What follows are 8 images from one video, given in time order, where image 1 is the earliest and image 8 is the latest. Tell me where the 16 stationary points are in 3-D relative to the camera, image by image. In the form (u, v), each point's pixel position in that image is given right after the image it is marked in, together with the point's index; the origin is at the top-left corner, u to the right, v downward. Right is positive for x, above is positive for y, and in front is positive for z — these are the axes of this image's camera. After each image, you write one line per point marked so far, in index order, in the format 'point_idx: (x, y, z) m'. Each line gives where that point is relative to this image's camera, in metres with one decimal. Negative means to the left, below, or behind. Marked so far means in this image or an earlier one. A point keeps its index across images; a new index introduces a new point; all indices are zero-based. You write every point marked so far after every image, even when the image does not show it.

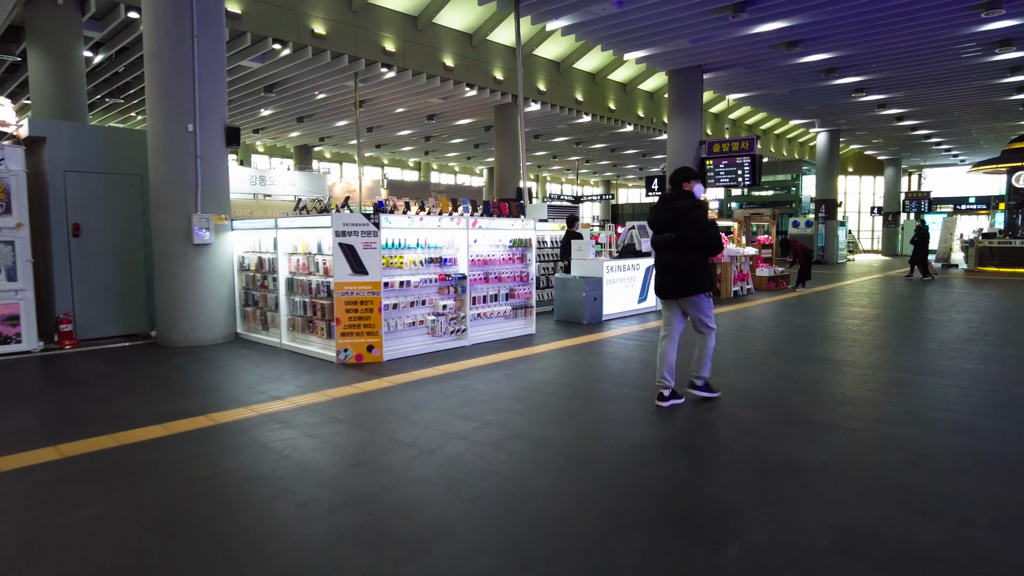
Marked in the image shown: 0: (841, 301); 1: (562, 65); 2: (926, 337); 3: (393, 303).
0: (+5.9, -0.2, +12.0) m
1: (+1.5, +6.5, +19.7) m
2: (+5.0, -0.5, +8.1) m
3: (-1.1, -0.1, +6.0) m
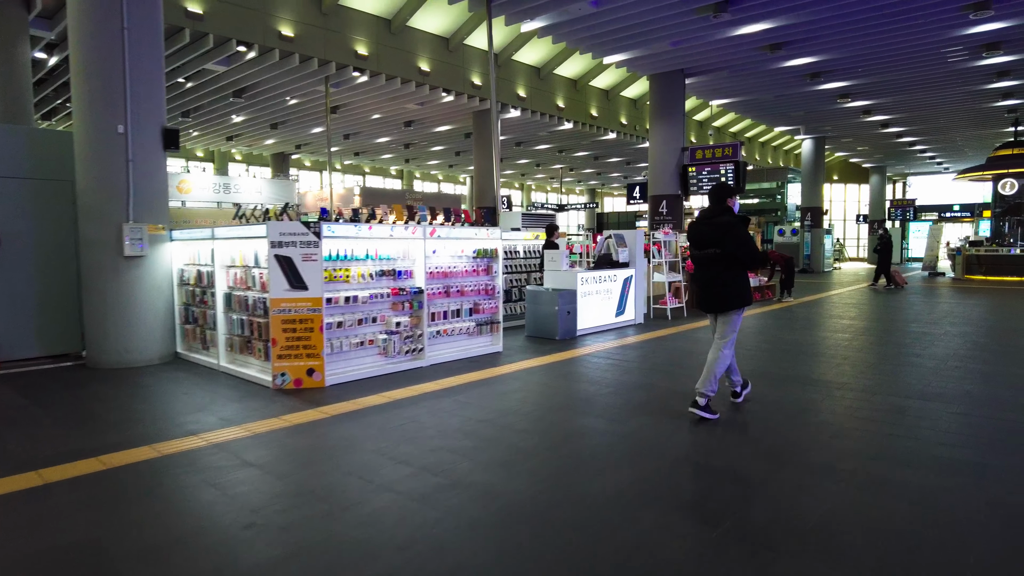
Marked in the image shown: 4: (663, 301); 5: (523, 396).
0: (+5.4, -0.4, +11.6) m
1: (+0.9, +6.2, +19.3) m
2: (+4.6, -0.7, +7.7) m
3: (-1.4, -0.3, +5.4) m
4: (+2.2, -0.2, +9.9) m
5: (+0.1, -0.8, +4.9) m
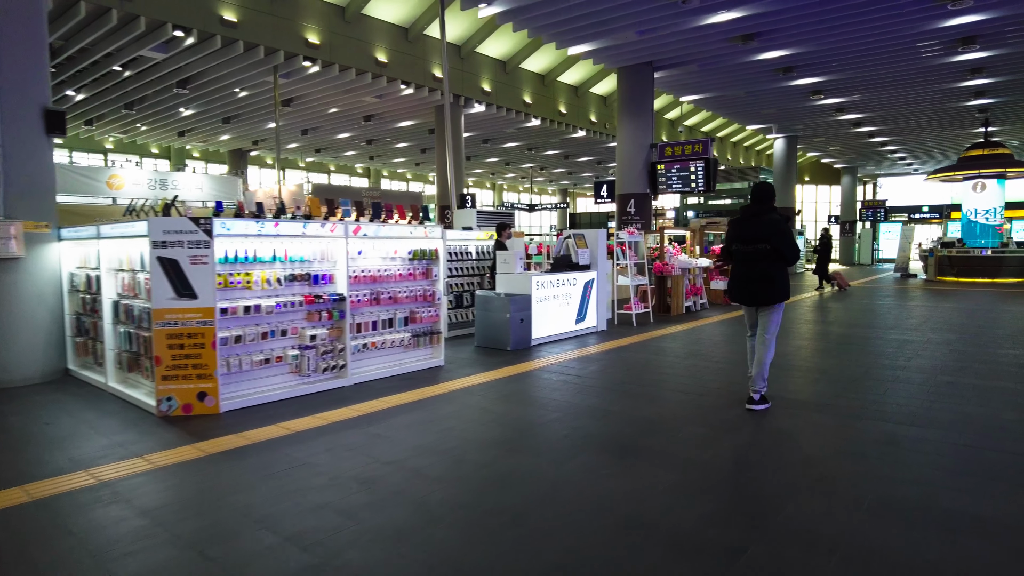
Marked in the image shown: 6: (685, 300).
0: (+4.7, -0.5, +11.0) m
1: (-0.1, +6.1, +18.5) m
2: (+4.1, -0.7, +7.1) m
3: (-1.9, -0.3, +4.6) m
4: (+1.6, -0.2, +9.2) m
5: (-0.4, -0.8, +4.2) m
6: (+2.7, -0.2, +10.6) m
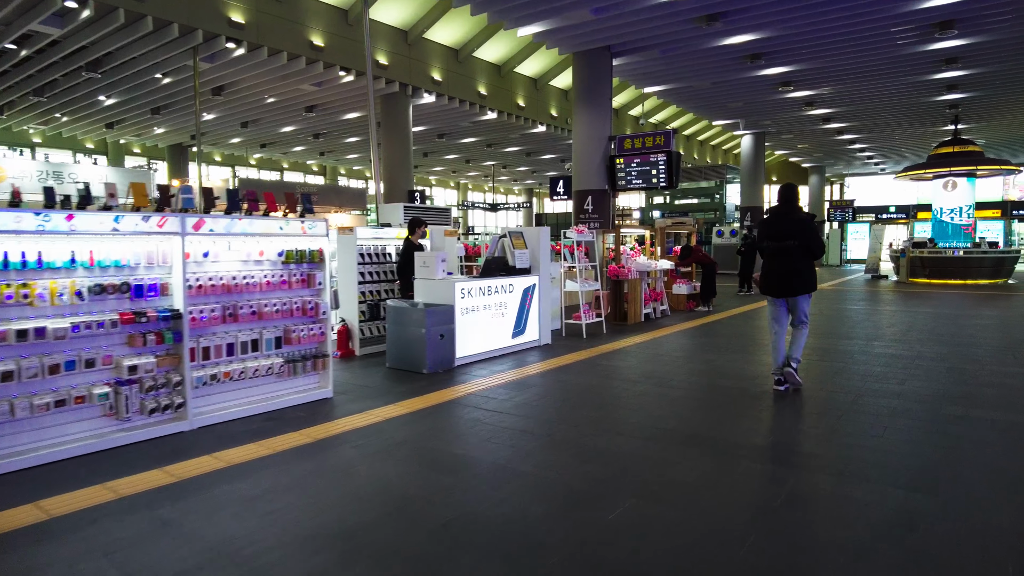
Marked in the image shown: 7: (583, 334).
0: (+3.9, -0.5, +10.0) m
1: (-1.3, +6.0, +17.3) m
2: (+3.4, -0.8, +6.0) m
3: (-2.5, -0.4, +3.3) m
4: (+0.8, -0.3, +8.0) m
5: (-0.9, -0.9, +3.0) m
6: (+1.9, -0.3, +9.5) m
7: (+0.8, -0.6, +7.9) m
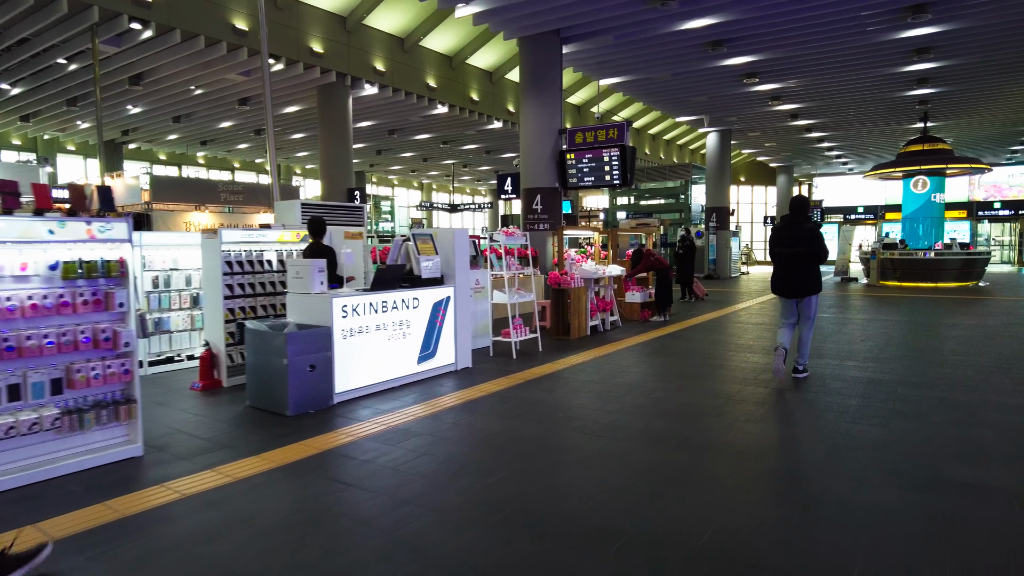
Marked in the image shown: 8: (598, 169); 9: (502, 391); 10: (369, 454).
0: (+2.9, -0.6, +8.9) m
1: (-2.5, +5.9, +16.1) m
2: (+2.6, -0.9, +5.0) m
3: (-3.1, -0.5, +2.0) m
4: (-0.1, -0.4, +6.9) m
5: (-1.6, -1.0, +1.7) m
6: (+1.0, -0.4, +8.4) m
7: (0.0, -0.7, +6.8) m
8: (+1.4, +2.0, +11.2) m
9: (-0.1, -0.8, +5.4) m
10: (-0.8, -0.9, +3.8) m
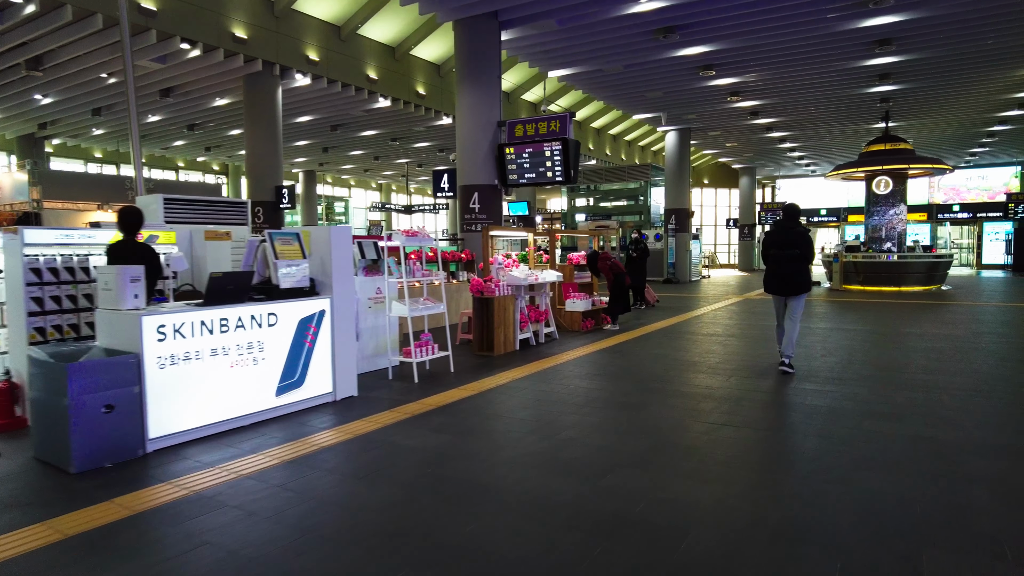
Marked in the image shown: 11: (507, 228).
0: (+2.0, -0.7, +8.0) m
1: (-3.8, +5.8, +15.0) m
2: (+1.9, -0.9, +4.0) m
3: (-3.7, -0.6, +0.8) m
4: (-0.9, -0.5, +5.8) m
5: (-2.2, -1.1, +0.6) m
6: (+0.1, -0.5, +7.4) m
7: (-0.8, -0.8, +5.8) m
8: (+0.4, +1.9, +10.3) m
9: (-0.8, -0.9, +4.4) m
10: (-1.5, -1.0, +2.7) m
11: (-0.1, +0.8, +8.6) m
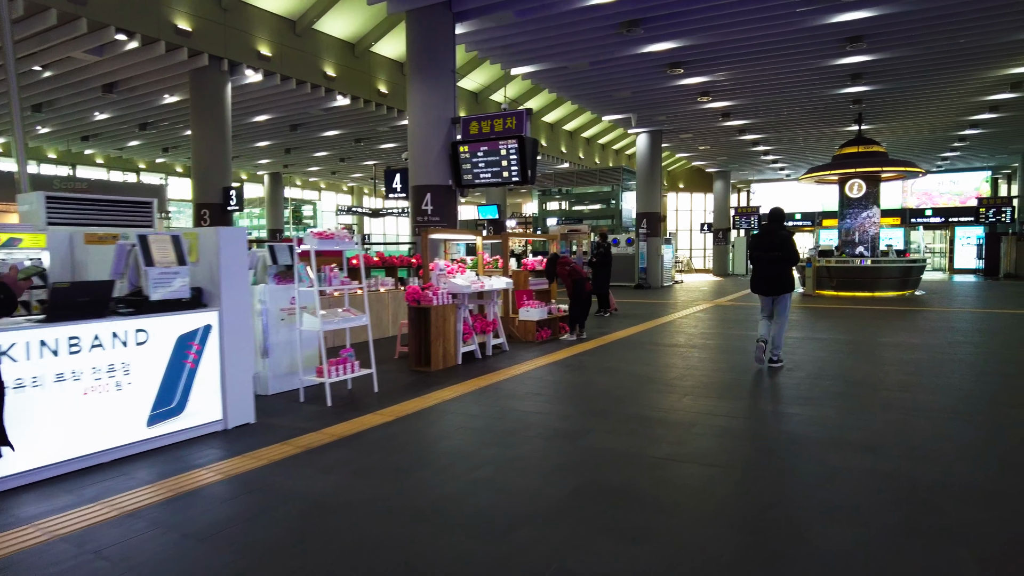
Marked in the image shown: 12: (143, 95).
0: (+1.4, -0.8, +7.5) m
1: (-4.6, +5.6, +14.3) m
2: (+1.4, -1.0, +3.5) m
3: (-4.1, -0.6, +0.1) m
4: (-1.4, -0.6, +5.2) m
5: (-2.5, -1.1, -0.1) m
6: (-0.5, -0.6, +6.8) m
7: (-1.3, -0.8, +5.1) m
8: (-0.2, +1.8, +9.7) m
9: (-1.3, -1.0, +3.7) m
10: (-1.9, -1.1, +2.1) m
11: (-0.7, +0.7, +8.0) m
12: (-8.3, +4.3, +15.1) m
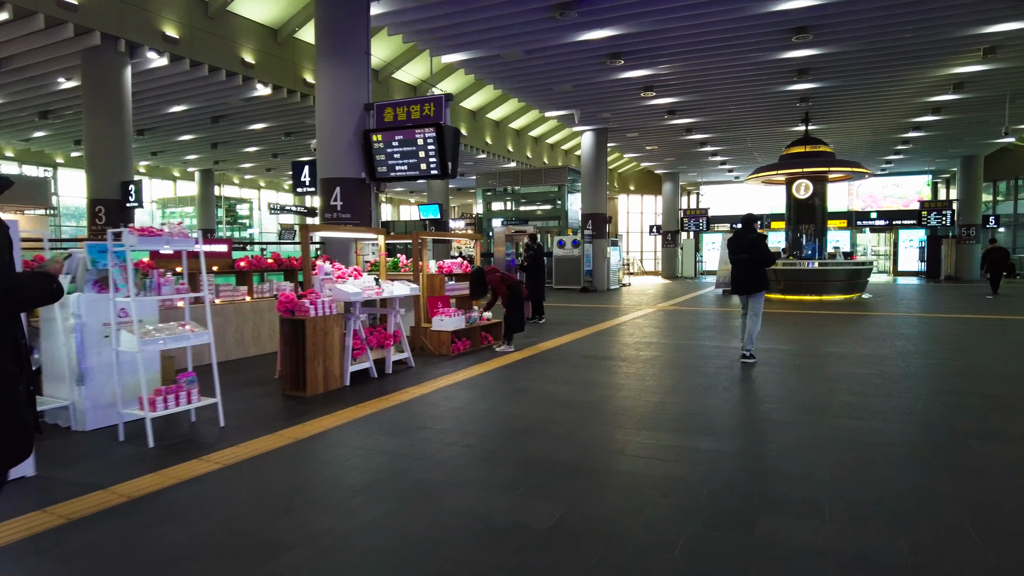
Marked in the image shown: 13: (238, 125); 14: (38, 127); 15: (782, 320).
0: (+0.5, -0.9, +6.6) m
1: (-5.9, +5.5, +13.0) m
2: (+0.8, -1.0, +2.6) m
3: (-4.5, -0.7, -1.1) m
4: (-2.2, -0.7, +4.1) m
5: (-3.0, -1.2, -1.2) m
6: (-1.3, -0.6, +5.8) m
7: (-2.1, -0.9, +4.1) m
8: (-1.3, +1.7, +8.7) m
9: (-2.0, -1.0, +2.7) m
10: (-2.5, -1.1, +1.0) m
11: (-1.7, +0.6, +7.0) m
12: (-9.7, +4.2, +13.6) m
13: (-7.6, +4.5, +18.6) m
14: (-13.3, +4.5, +18.8) m
15: (+4.8, -0.6, +12.0) m
